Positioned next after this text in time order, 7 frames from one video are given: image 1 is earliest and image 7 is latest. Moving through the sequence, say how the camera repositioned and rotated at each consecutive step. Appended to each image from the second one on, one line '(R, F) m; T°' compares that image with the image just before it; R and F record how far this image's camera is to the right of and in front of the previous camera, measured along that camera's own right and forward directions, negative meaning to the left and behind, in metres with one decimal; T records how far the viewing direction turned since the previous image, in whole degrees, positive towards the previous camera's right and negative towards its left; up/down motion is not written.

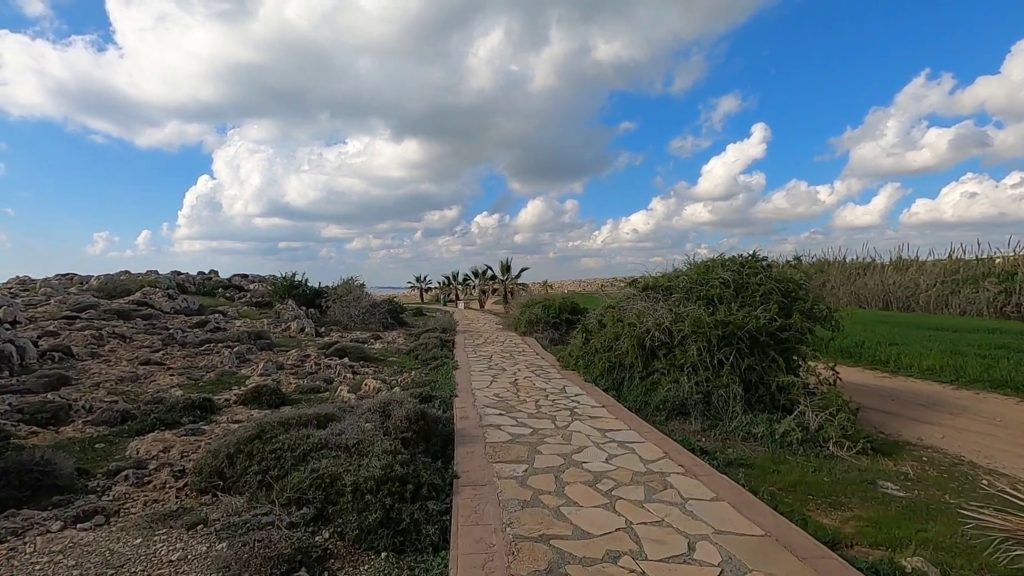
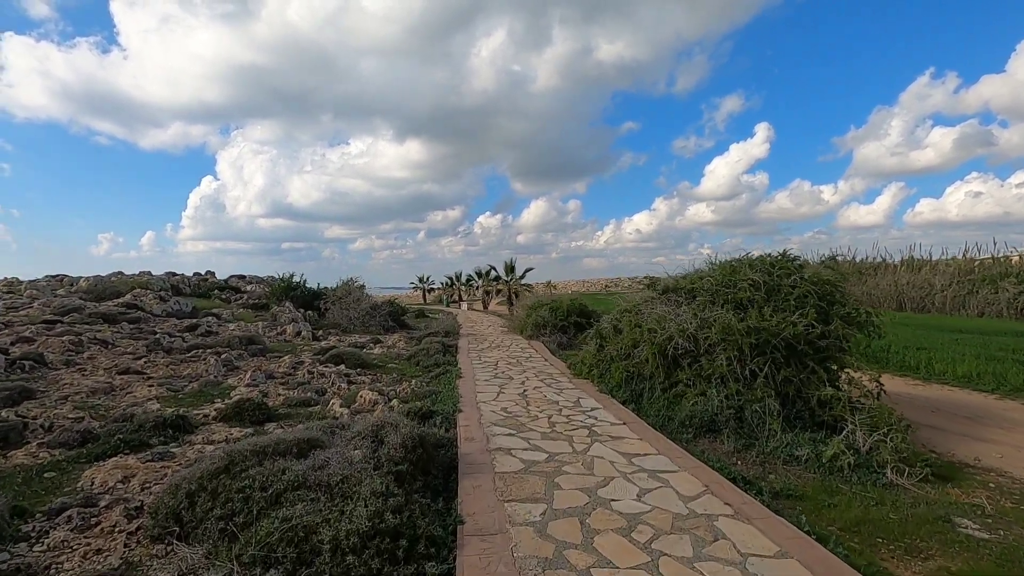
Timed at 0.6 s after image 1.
(-0.1, +0.6) m; 0°
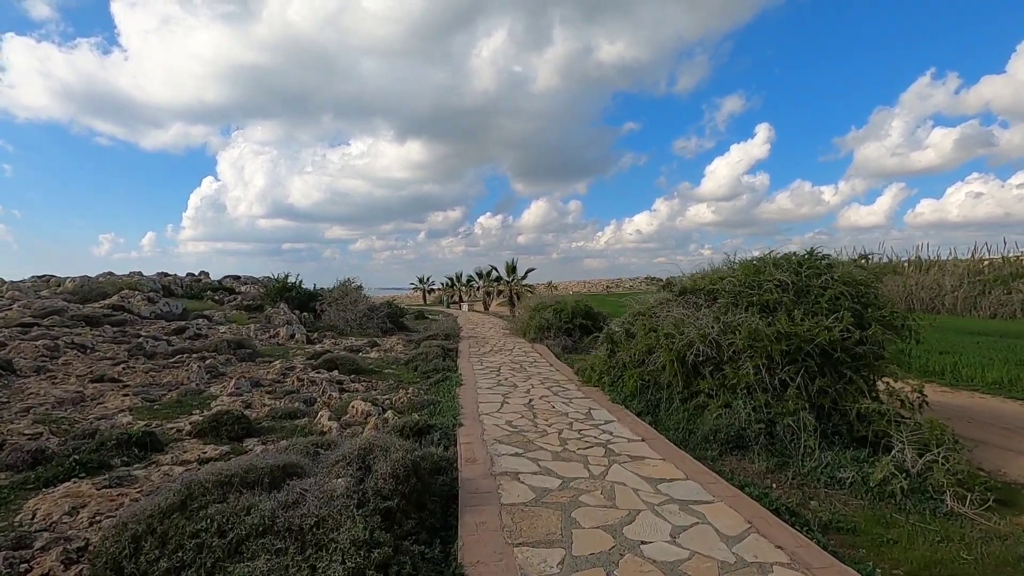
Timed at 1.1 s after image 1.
(-0.1, +0.6) m; 0°
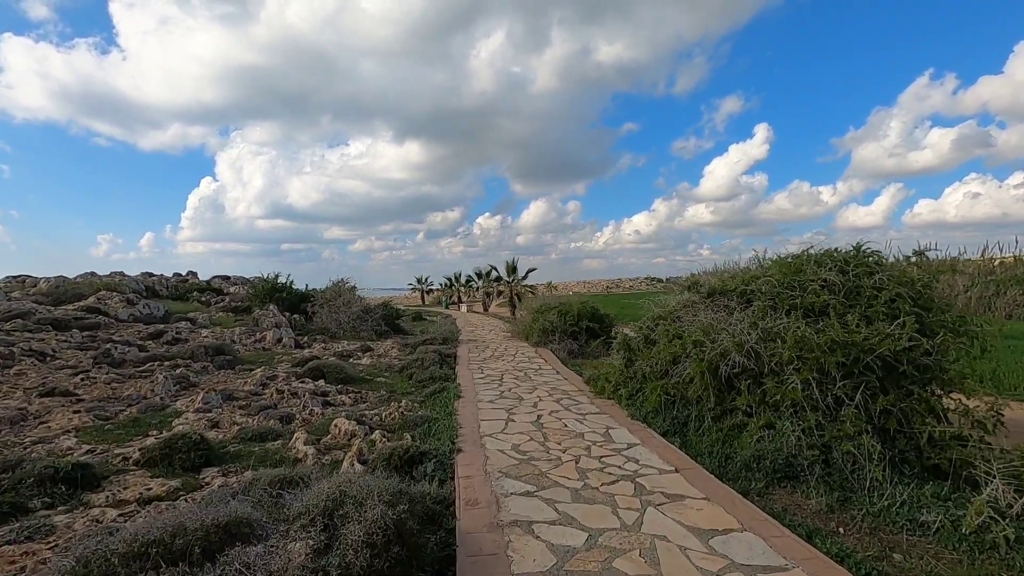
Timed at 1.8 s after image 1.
(-0.1, +0.8) m; 0°
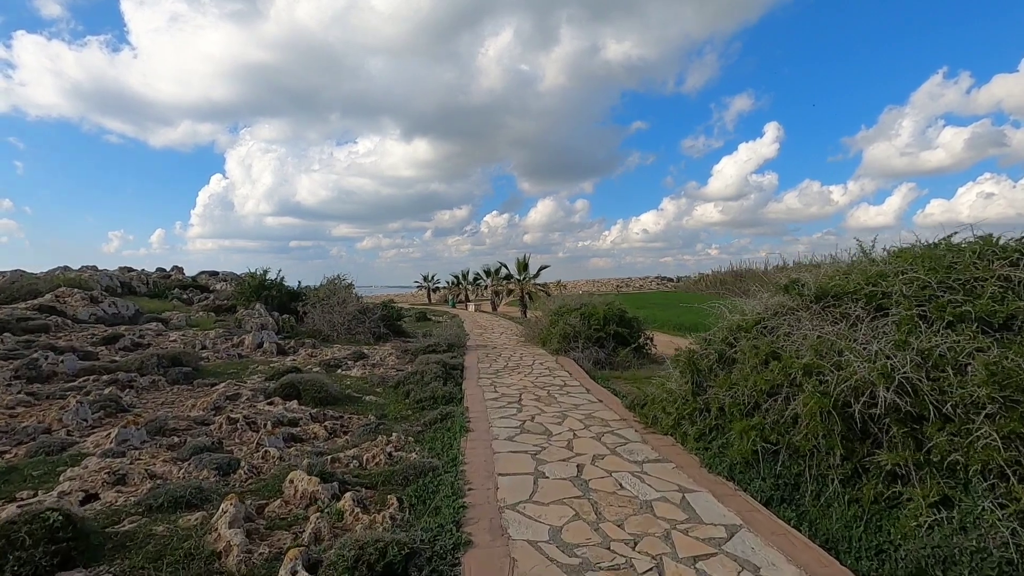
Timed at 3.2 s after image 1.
(-0.2, +1.7) m; -1°
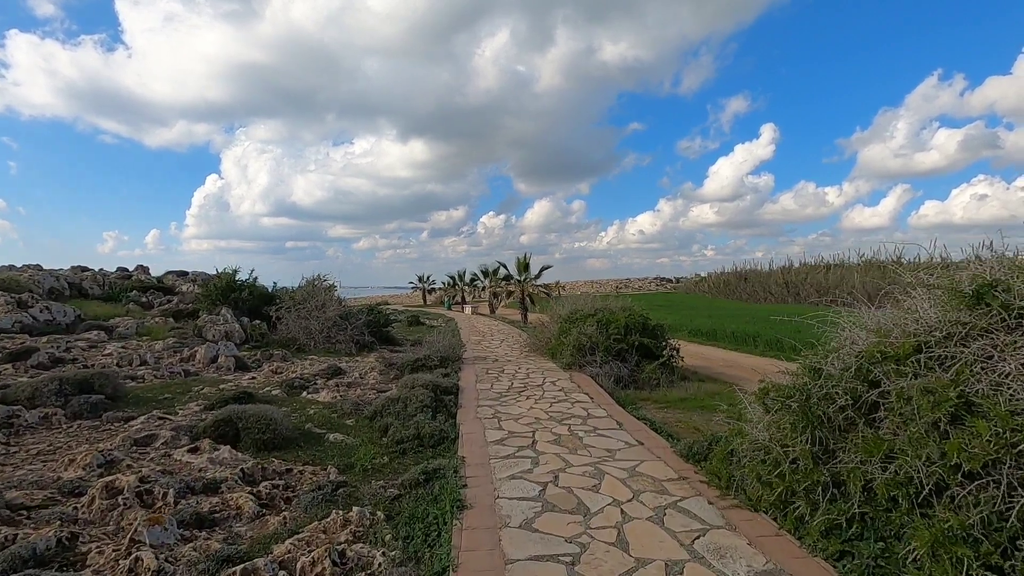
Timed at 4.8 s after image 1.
(-0.1, +1.7) m; 0°
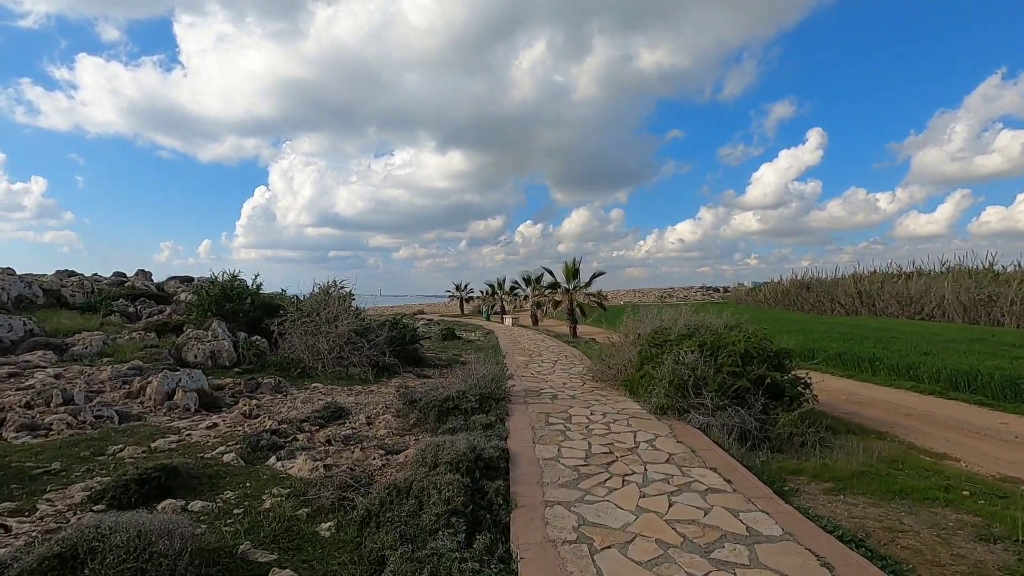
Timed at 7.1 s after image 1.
(-0.4, +2.7) m; -4°
